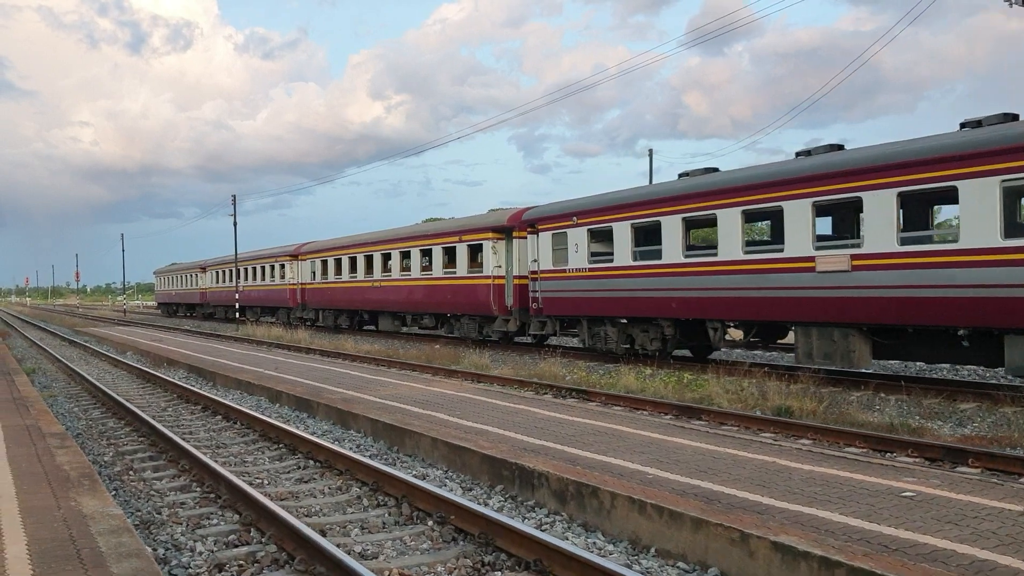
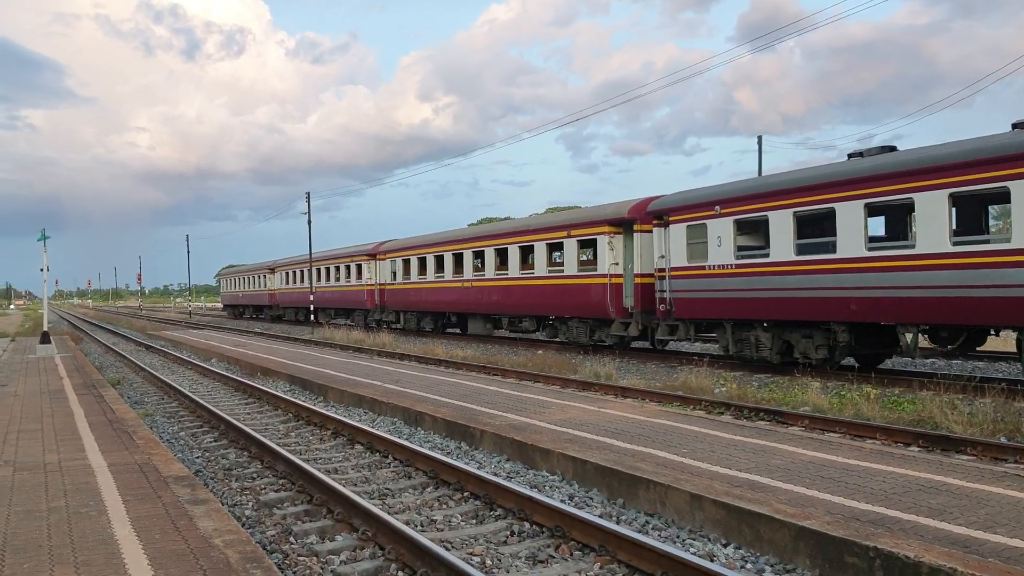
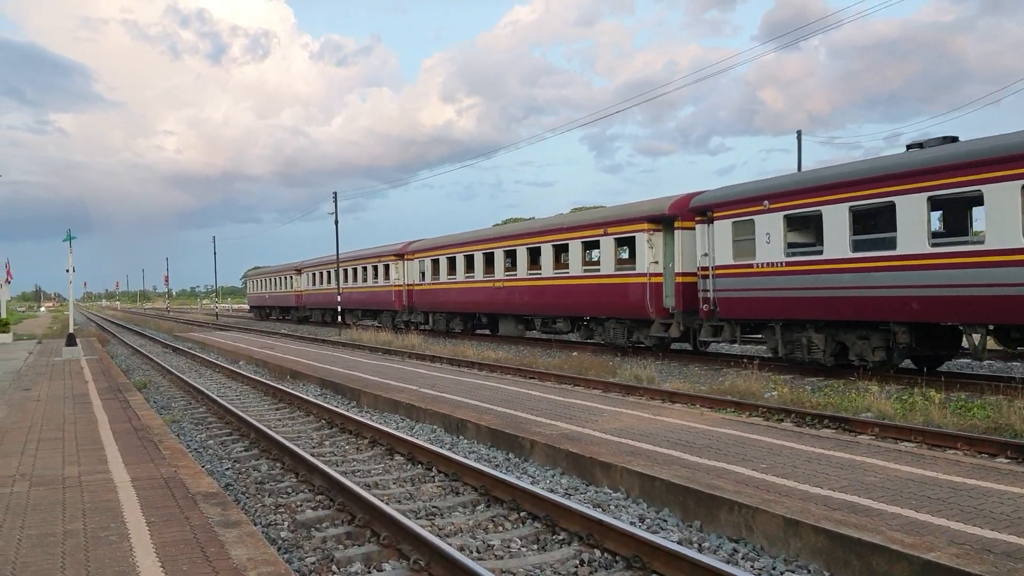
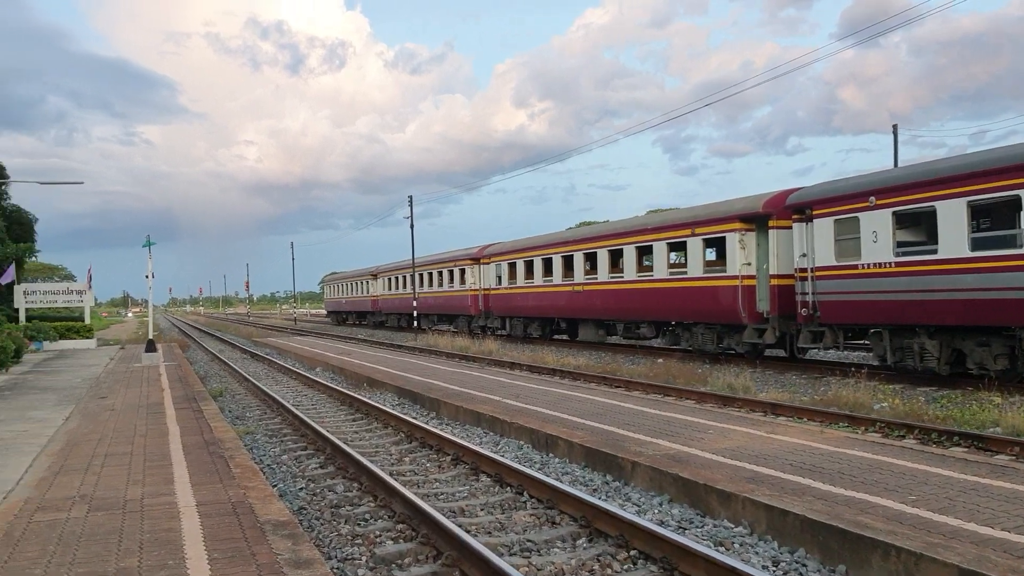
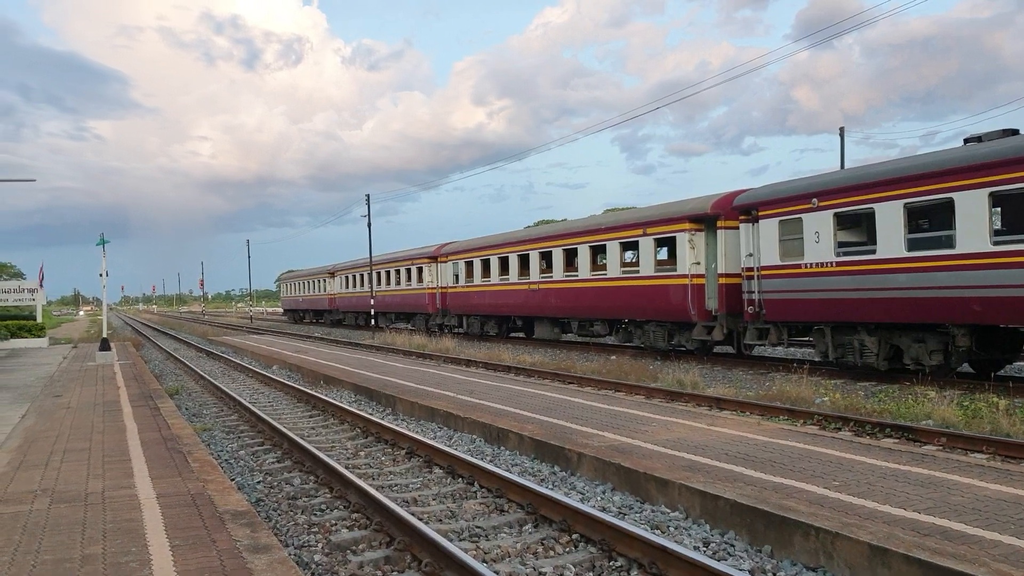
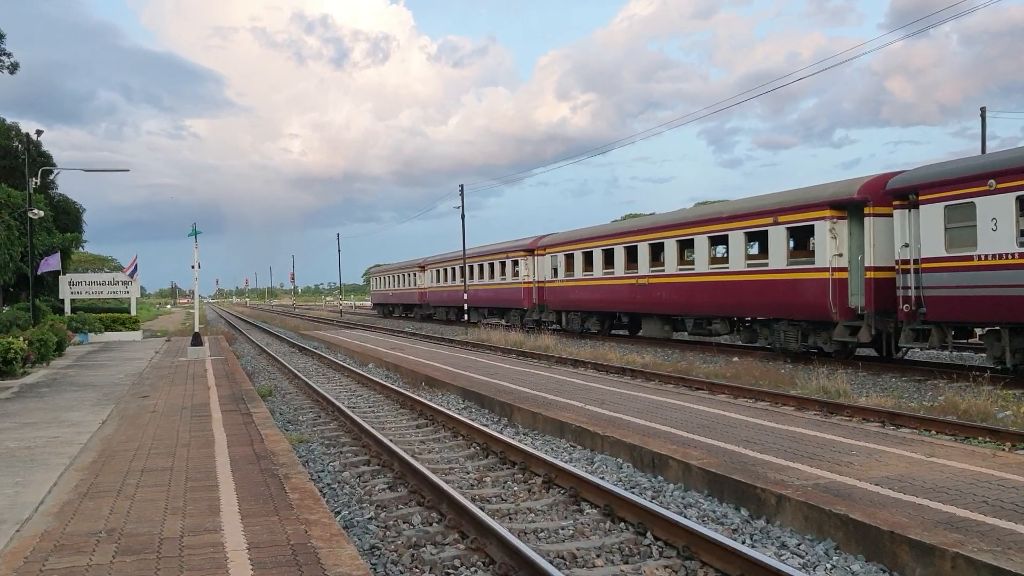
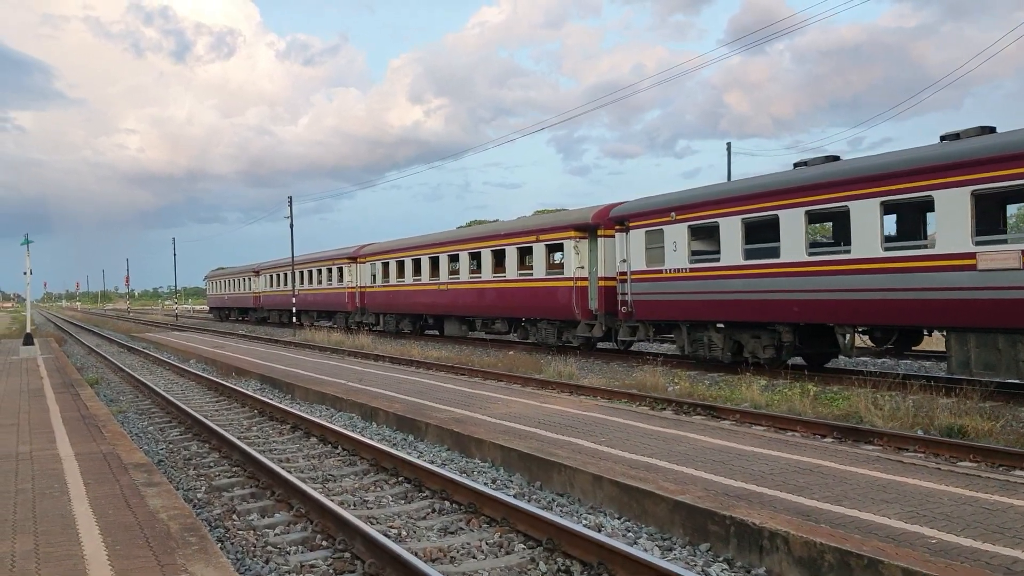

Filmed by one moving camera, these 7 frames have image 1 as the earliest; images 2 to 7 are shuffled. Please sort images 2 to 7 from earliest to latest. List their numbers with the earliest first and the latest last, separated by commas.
7, 2, 3, 5, 4, 6
